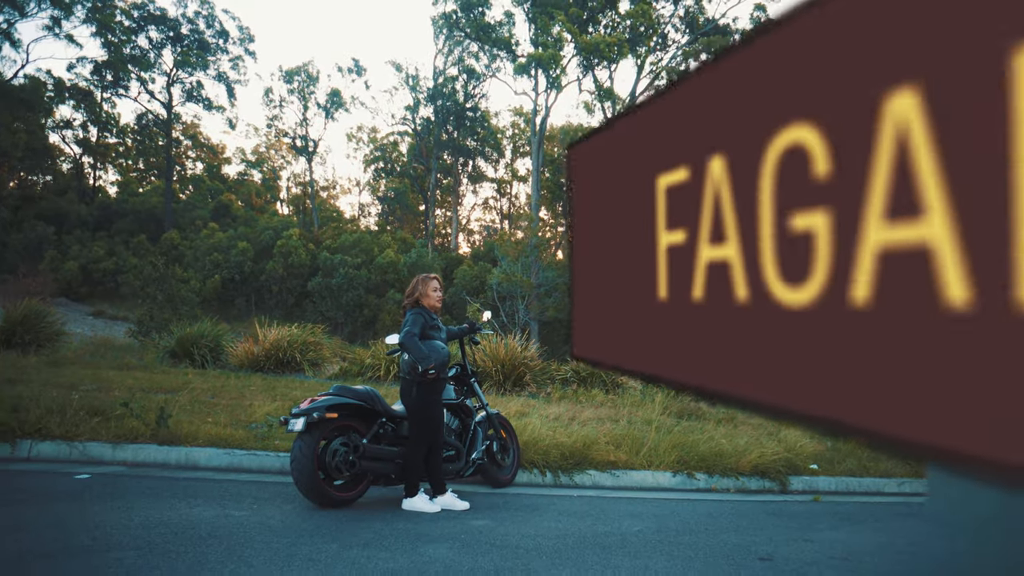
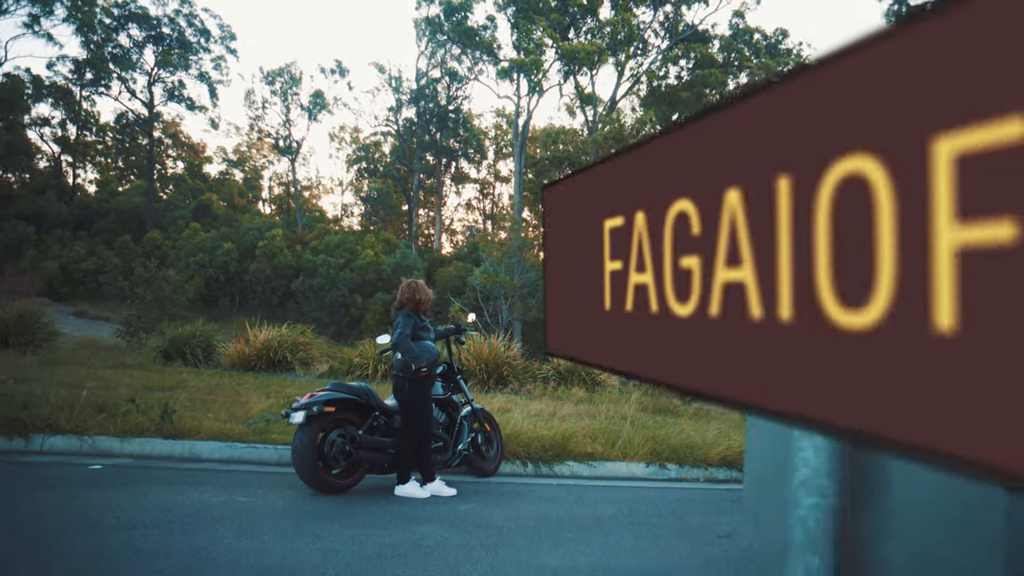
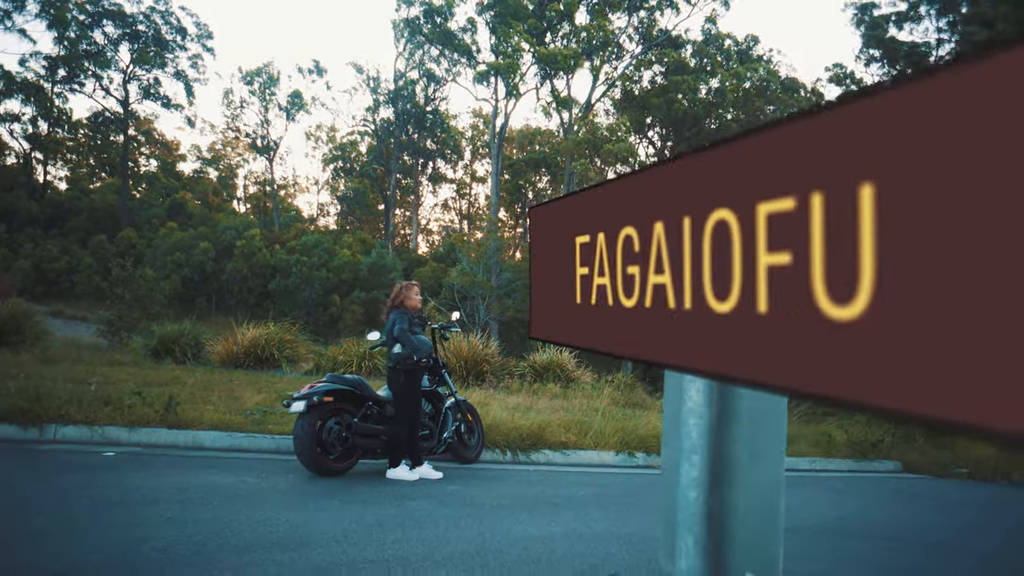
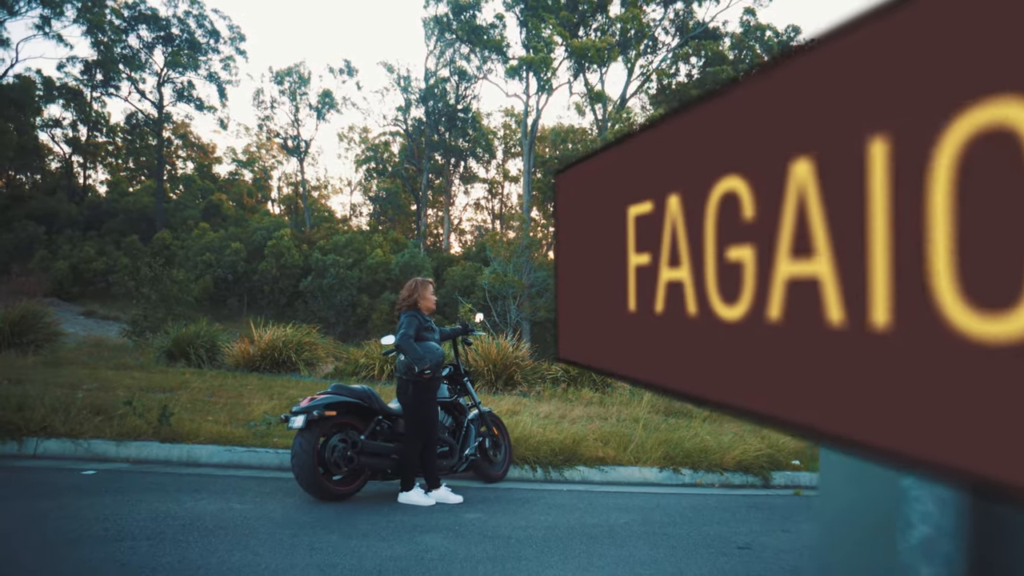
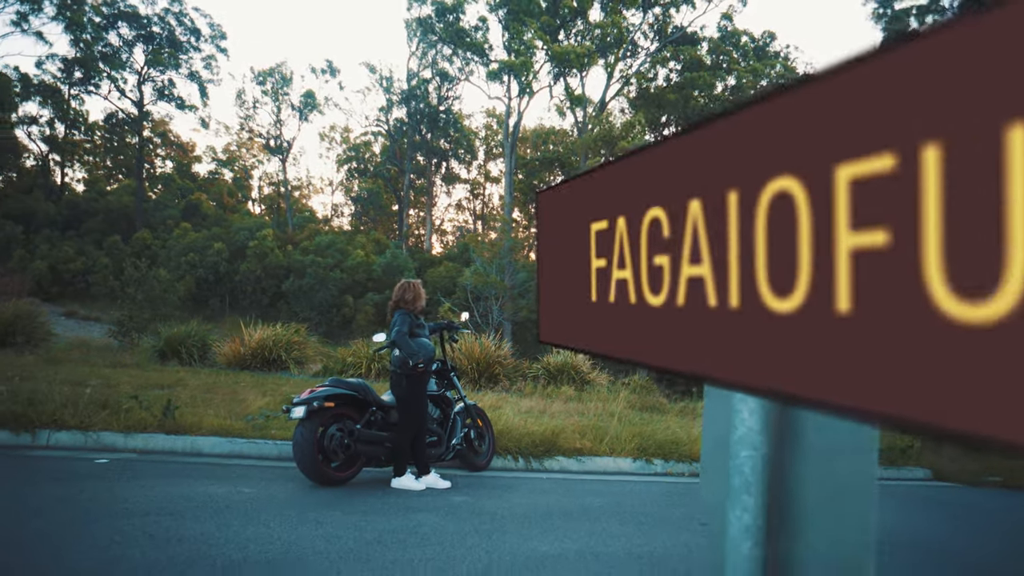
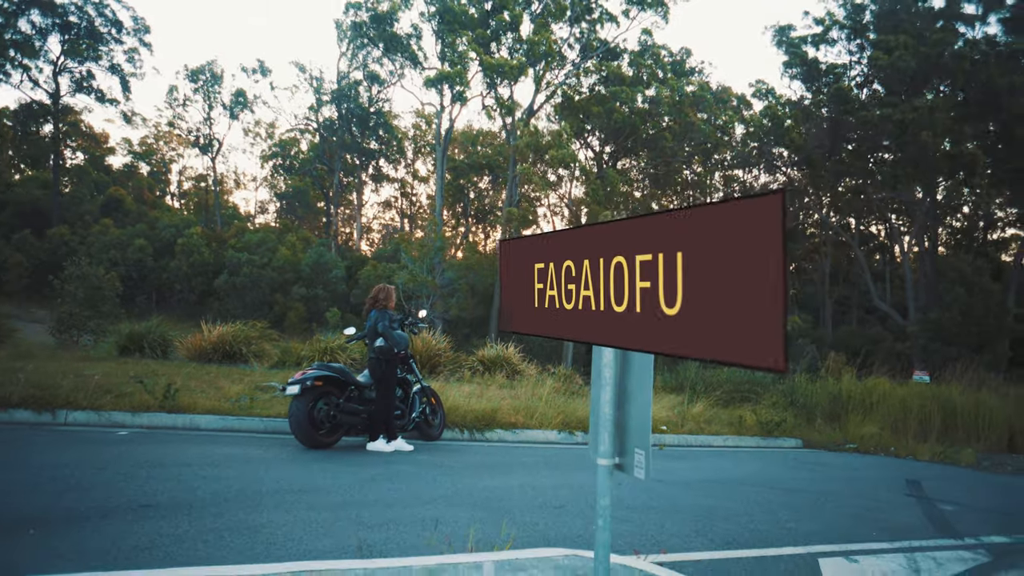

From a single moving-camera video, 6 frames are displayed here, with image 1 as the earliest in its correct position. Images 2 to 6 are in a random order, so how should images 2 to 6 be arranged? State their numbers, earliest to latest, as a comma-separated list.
4, 2, 5, 3, 6
